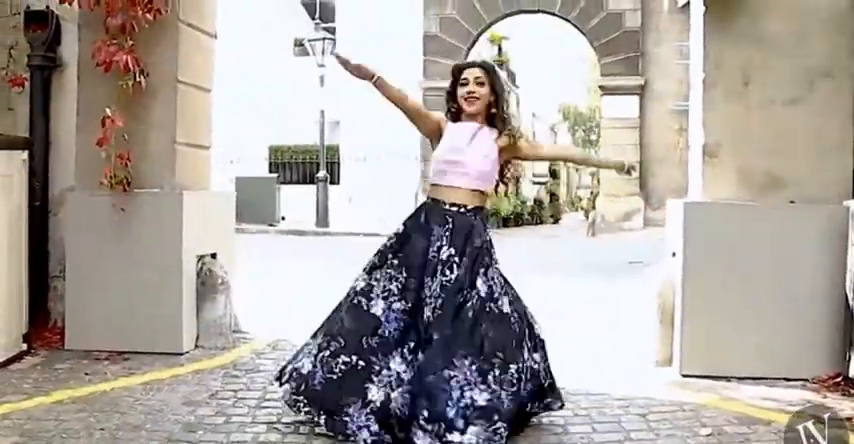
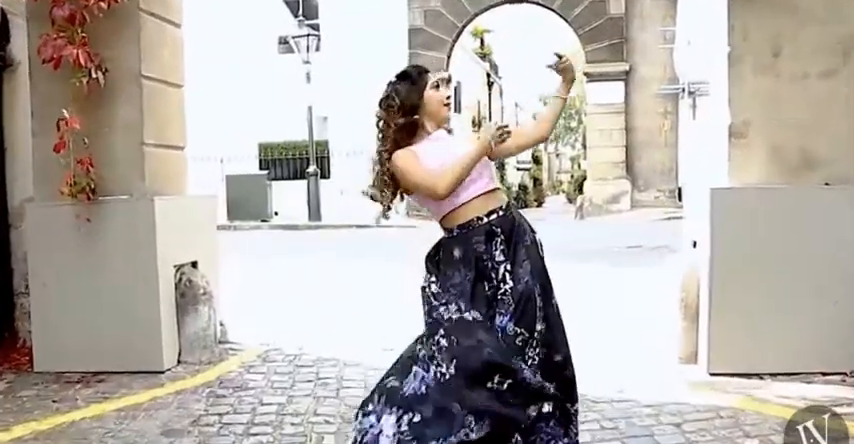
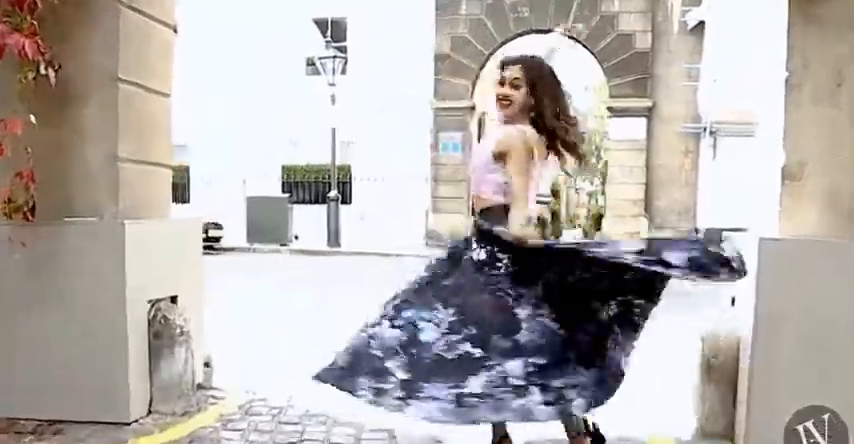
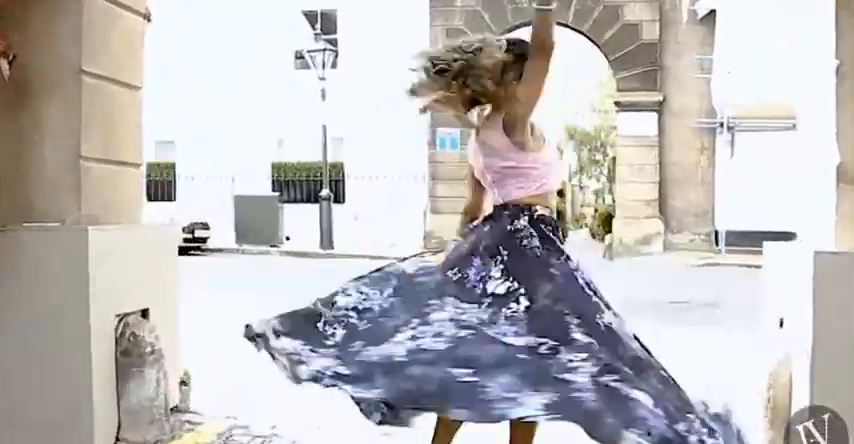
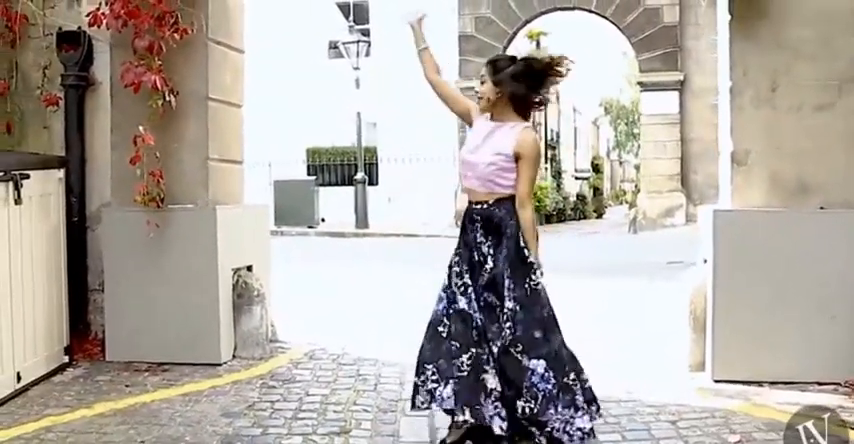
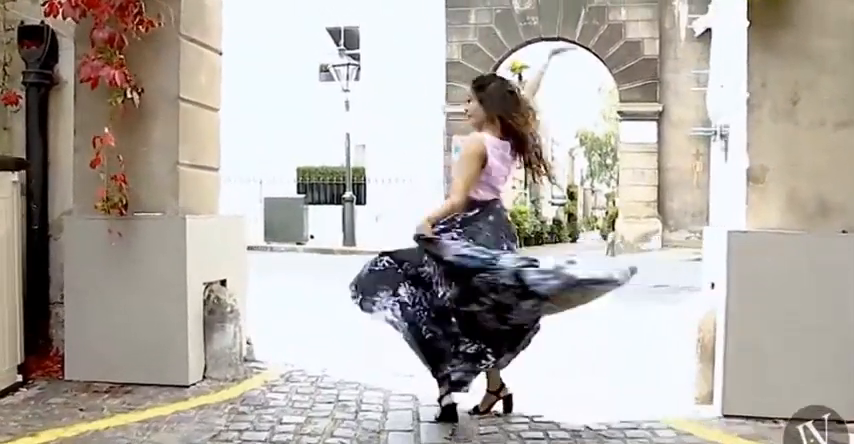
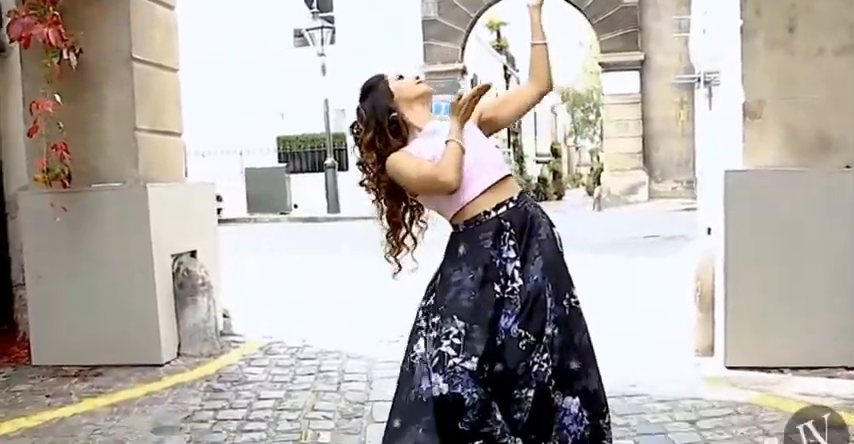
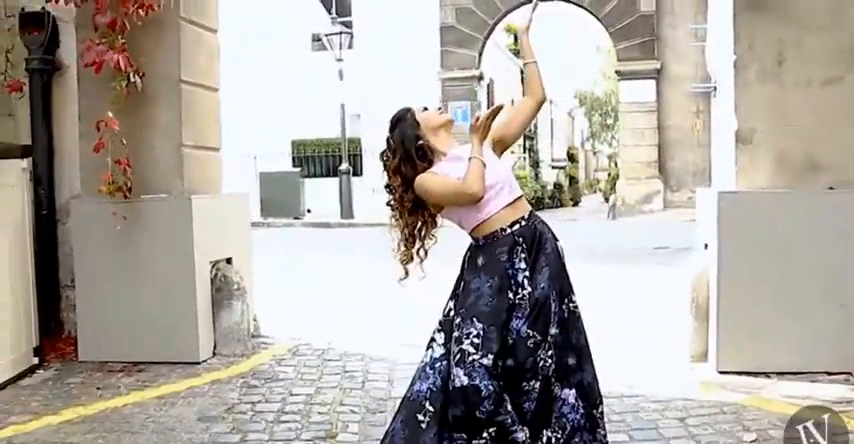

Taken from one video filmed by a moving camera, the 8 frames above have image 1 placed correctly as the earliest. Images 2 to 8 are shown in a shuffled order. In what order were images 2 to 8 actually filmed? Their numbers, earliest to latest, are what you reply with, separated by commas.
2, 7, 8, 5, 6, 3, 4
